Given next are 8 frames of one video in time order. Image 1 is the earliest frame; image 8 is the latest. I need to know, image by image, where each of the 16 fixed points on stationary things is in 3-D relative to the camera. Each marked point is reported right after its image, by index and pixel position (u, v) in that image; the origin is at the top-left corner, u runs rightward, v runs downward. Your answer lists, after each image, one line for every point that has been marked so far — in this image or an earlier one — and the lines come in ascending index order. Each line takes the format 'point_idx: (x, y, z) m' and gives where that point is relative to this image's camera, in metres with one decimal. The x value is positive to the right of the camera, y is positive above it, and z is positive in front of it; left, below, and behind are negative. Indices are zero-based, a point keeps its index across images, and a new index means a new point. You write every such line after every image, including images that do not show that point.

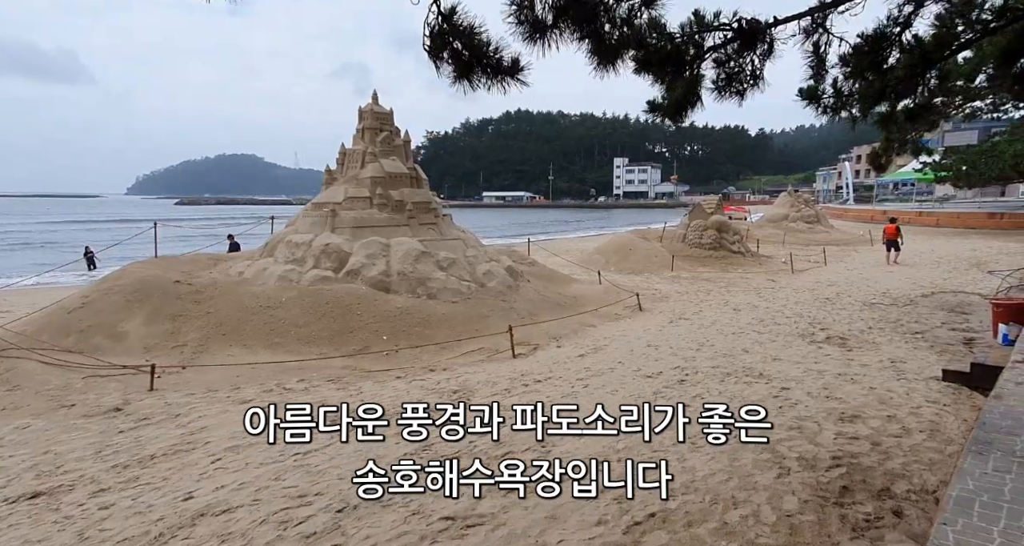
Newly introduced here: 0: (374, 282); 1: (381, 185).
0: (-2.1, -0.1, +8.9) m
1: (-2.3, +1.6, +10.2) m
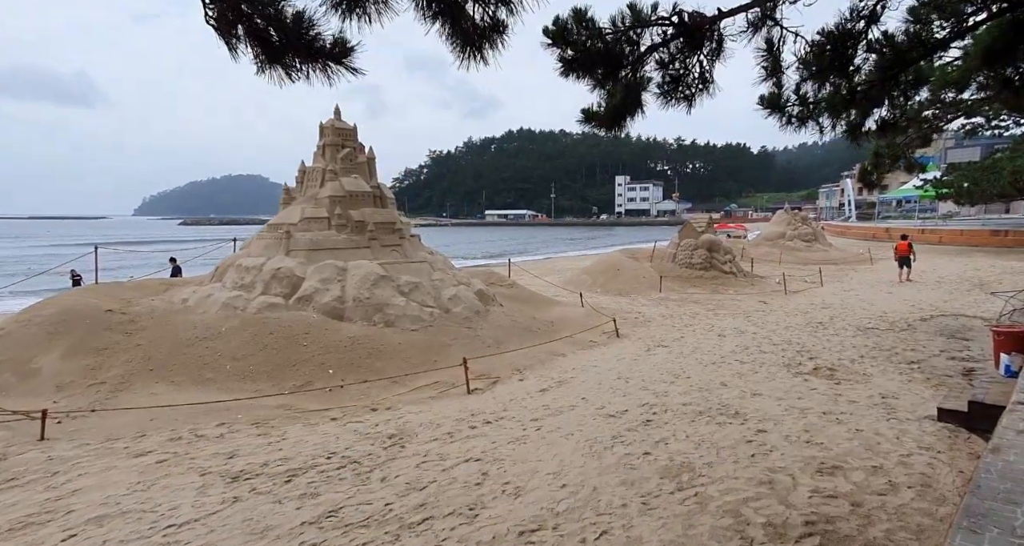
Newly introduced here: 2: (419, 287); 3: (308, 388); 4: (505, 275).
0: (-2.6, -0.5, +8.3) m
1: (-2.8, +1.1, +9.6) m
2: (-1.5, -0.2, +9.2) m
3: (-2.3, -1.3, +6.7) m
4: (-0.2, -0.1, +14.4) m
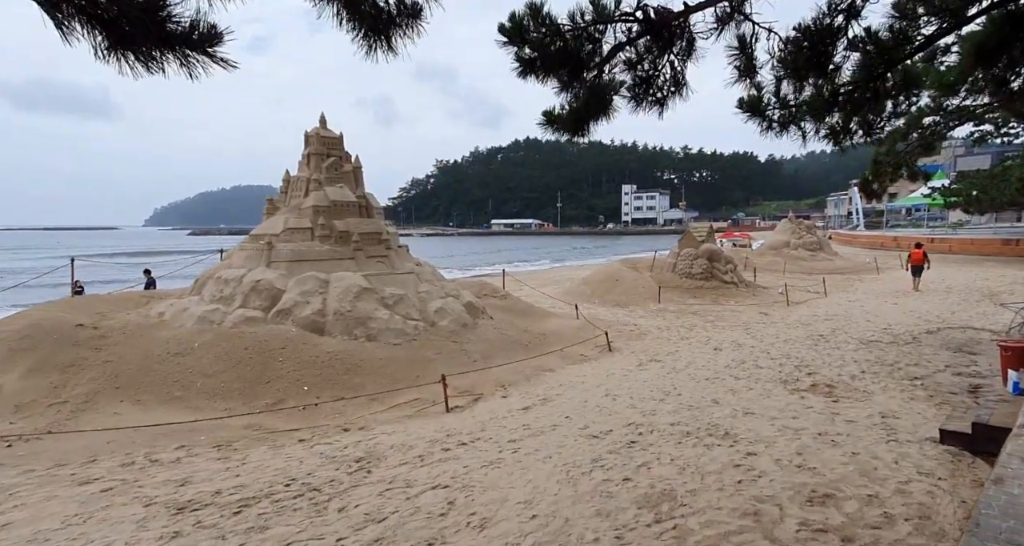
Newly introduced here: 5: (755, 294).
0: (-2.8, -0.7, +8.0) m
1: (-3.0, +1.0, +9.4) m
2: (-1.6, -0.4, +9.0) m
3: (-2.5, -1.5, +6.5) m
4: (-0.3, -0.3, +14.1) m
5: (+7.3, -0.7, +17.9) m
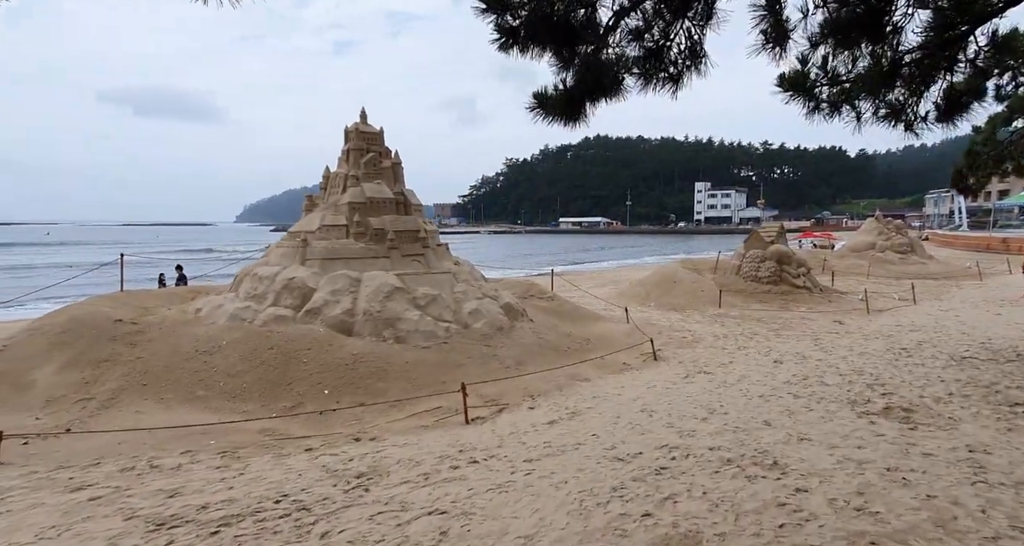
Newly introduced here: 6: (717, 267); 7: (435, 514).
0: (-2.3, -0.7, +7.8) m
1: (-2.4, +1.0, +9.2) m
2: (-1.1, -0.4, +8.6) m
3: (-2.3, -1.5, +6.3) m
4: (+0.8, -0.3, +13.6) m
5: (+8.8, -0.8, +16.5) m
6: (+6.8, +0.2, +19.8) m
7: (-0.5, -1.7, +4.1) m
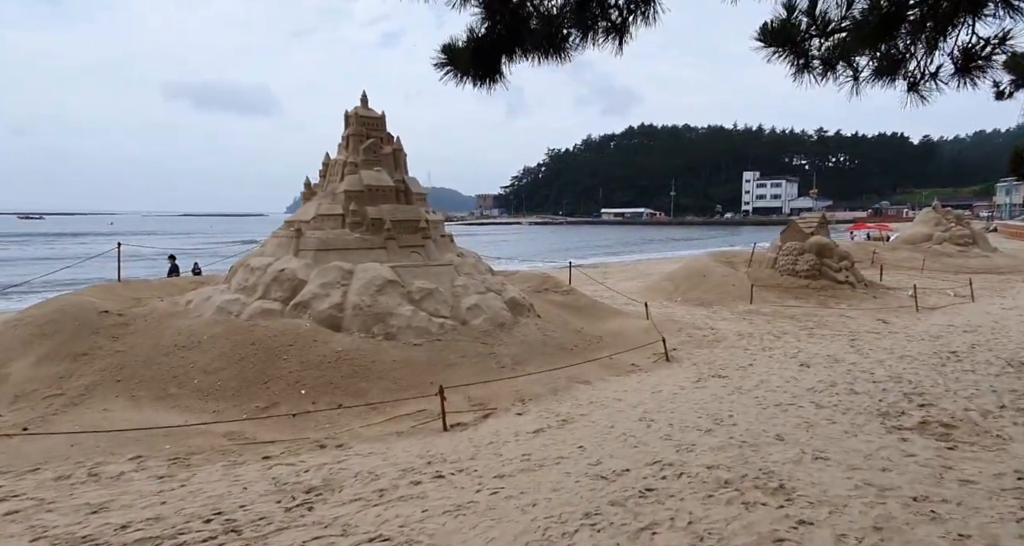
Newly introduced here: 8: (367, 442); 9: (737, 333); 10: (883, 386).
0: (-2.4, -0.6, +7.5) m
1: (-2.3, +1.1, +8.8) m
2: (-1.1, -0.3, +8.2) m
3: (-2.4, -1.4, +5.9) m
4: (+1.1, -0.2, +13.0) m
5: (+9.3, -0.6, +15.3) m
6: (+7.5, +0.4, +18.7) m
7: (-0.8, -1.6, +3.7) m
8: (-1.3, -1.5, +5.2) m
9: (+4.1, -1.1, +10.9) m
10: (+4.5, -1.4, +7.2) m
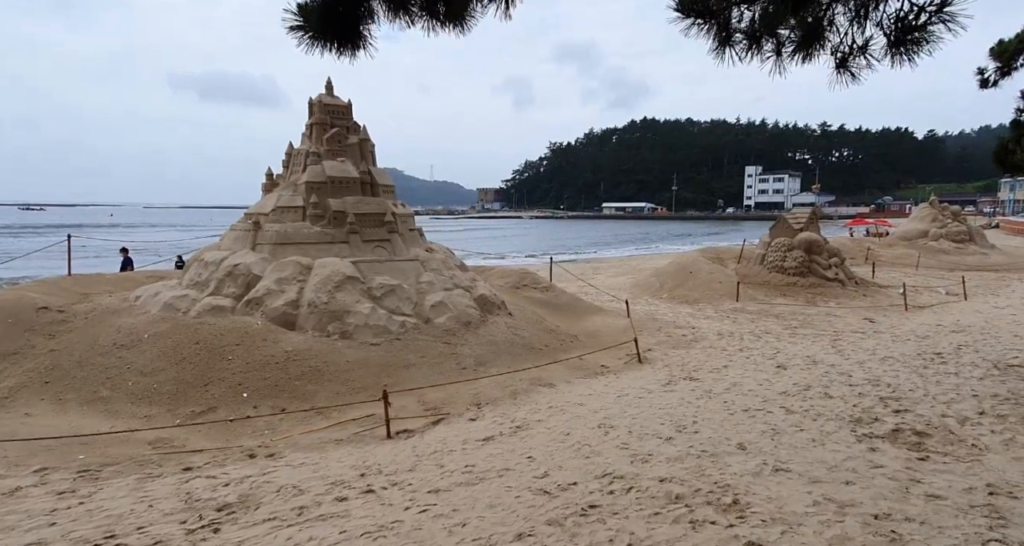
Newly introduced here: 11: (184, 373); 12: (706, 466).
0: (-2.8, -0.5, +7.1) m
1: (-2.8, +1.1, +8.5) m
2: (-1.6, -0.3, +7.9) m
3: (-2.9, -1.4, +5.6) m
4: (+0.6, -0.1, +12.7) m
5: (+8.9, -0.5, +15.0) m
6: (+7.1, +0.5, +18.4) m
7: (-1.3, -1.6, +3.3) m
8: (-1.8, -1.5, +4.9) m
9: (+3.7, -1.1, +10.6) m
10: (+4.0, -1.4, +6.9) m
11: (-3.4, -1.0, +6.0) m
12: (+1.6, -1.6, +4.8) m
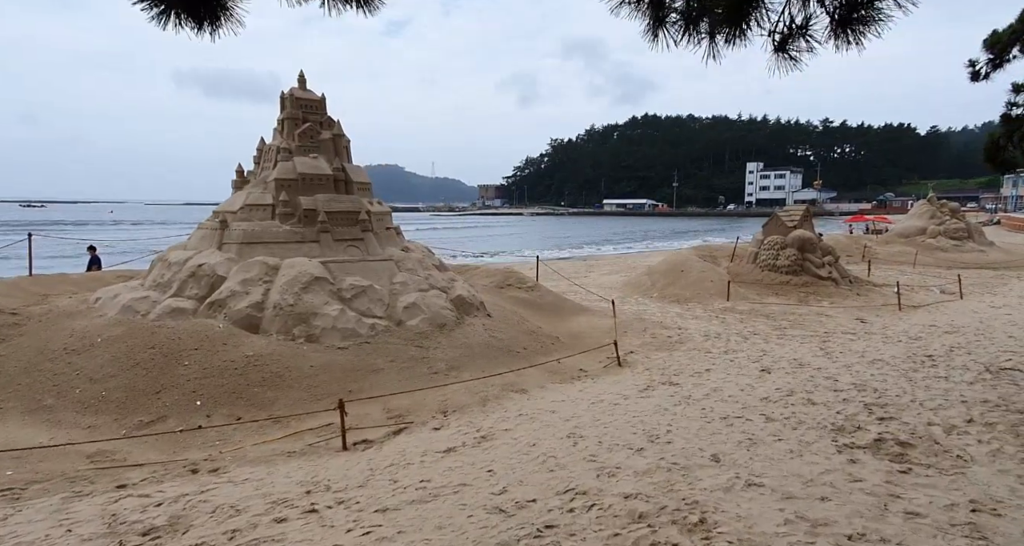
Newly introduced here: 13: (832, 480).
0: (-3.2, -0.5, +6.9) m
1: (-3.1, +1.1, +8.2) m
2: (-1.9, -0.3, +7.6) m
3: (-3.2, -1.4, +5.4) m
4: (+0.3, -0.1, +12.4) m
5: (+8.5, -0.5, +14.8) m
6: (+6.8, +0.6, +18.1) m
7: (-1.6, -1.7, +3.1) m
8: (-2.1, -1.5, +4.7) m
9: (+3.4, -1.0, +10.4) m
10: (+3.7, -1.4, +6.7) m
11: (-3.7, -1.1, +5.8) m
12: (+1.3, -1.6, +4.6) m
13: (+2.5, -1.6, +4.6) m
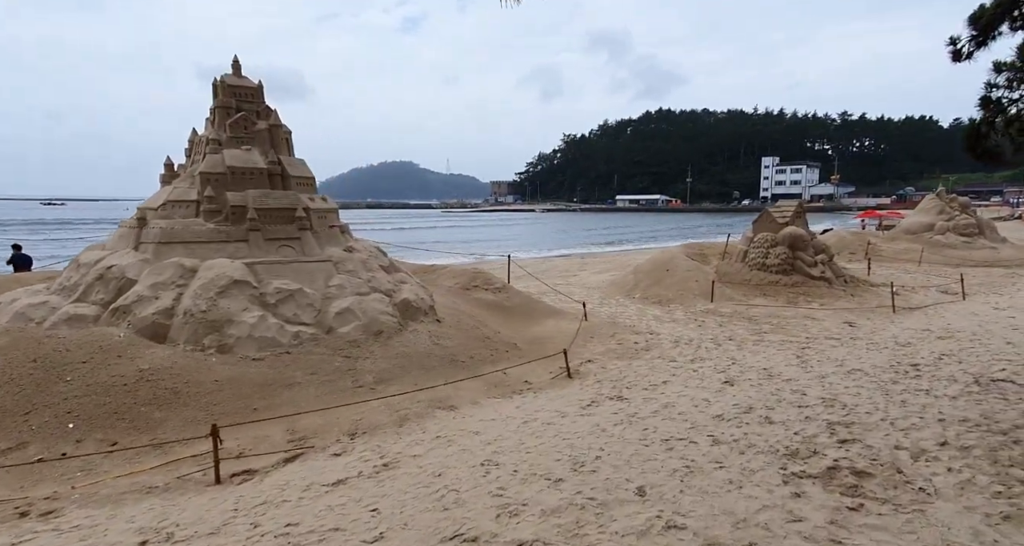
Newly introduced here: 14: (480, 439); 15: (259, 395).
0: (-3.9, -0.6, +6.3) m
1: (-3.8, +1.1, +7.6) m
2: (-2.6, -0.3, +7.0) m
3: (-4.0, -1.4, +4.8) m
4: (-0.3, -0.1, +11.8) m
5: (+7.9, -0.5, +14.0) m
6: (+6.2, +0.6, +17.4) m
7: (-2.4, -1.7, +2.5) m
8: (-2.8, -1.6, +4.1) m
9: (+2.7, -1.1, +9.7) m
10: (+3.0, -1.4, +6.0) m
11: (-4.4, -1.1, +5.2) m
12: (+0.5, -1.6, +4.0) m
13: (+1.7, -1.7, +3.9) m
14: (-0.3, -1.5, +5.3) m
15: (-2.5, -1.2, +5.8) m
